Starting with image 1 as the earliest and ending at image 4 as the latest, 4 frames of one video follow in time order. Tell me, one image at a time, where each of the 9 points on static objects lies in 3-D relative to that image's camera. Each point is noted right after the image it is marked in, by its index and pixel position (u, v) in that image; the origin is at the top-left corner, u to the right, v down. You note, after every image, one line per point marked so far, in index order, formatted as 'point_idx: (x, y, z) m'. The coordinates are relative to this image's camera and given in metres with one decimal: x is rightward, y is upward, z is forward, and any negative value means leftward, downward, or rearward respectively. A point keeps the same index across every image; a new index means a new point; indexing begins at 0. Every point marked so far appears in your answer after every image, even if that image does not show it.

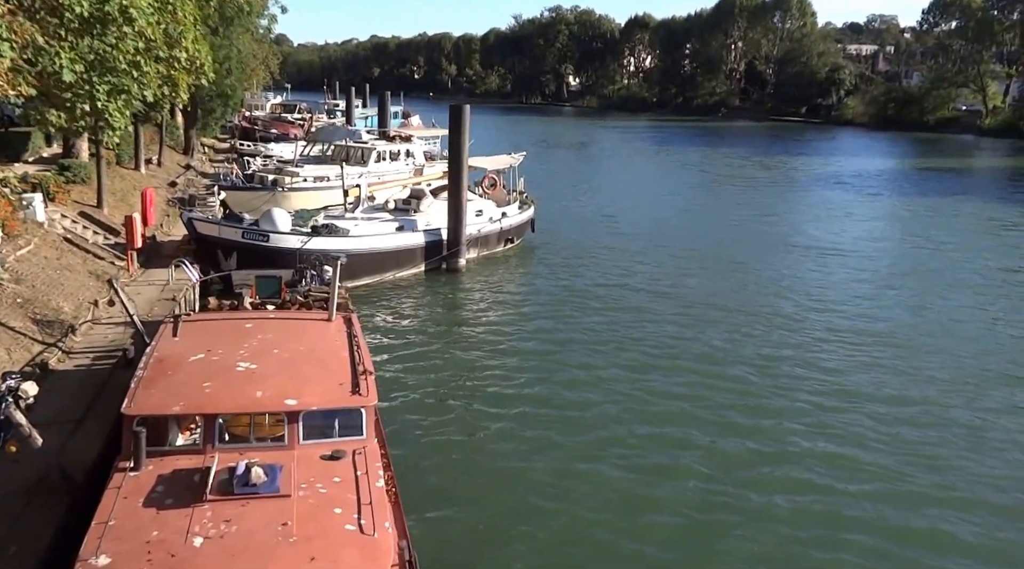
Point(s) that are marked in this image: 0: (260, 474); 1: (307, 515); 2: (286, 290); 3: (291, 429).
0: (-3.5, -2.6, +12.4) m
1: (-2.8, -3.1, +12.1) m
2: (-4.9, -0.1, +18.7) m
3: (-3.3, -2.1, +13.5) m
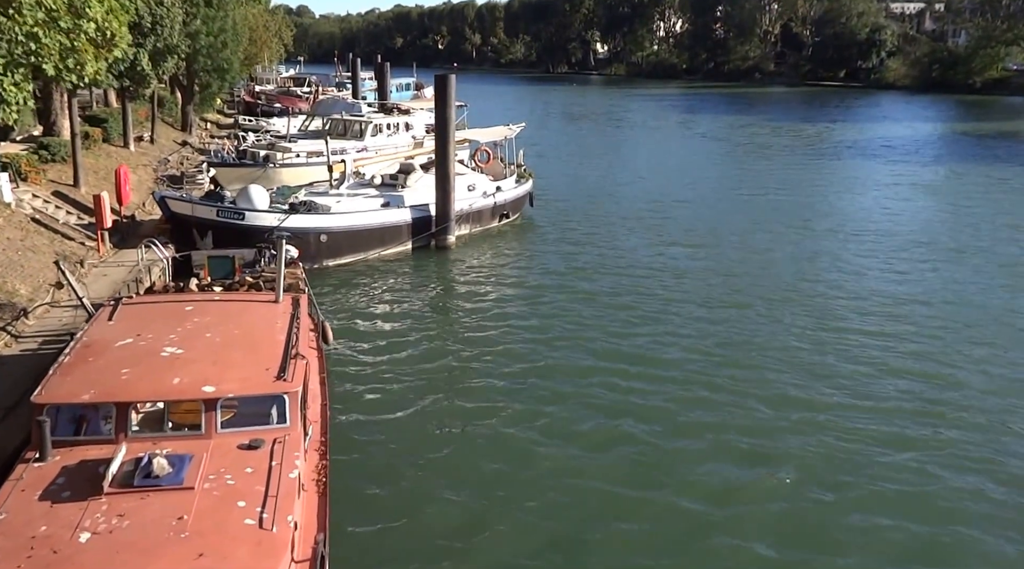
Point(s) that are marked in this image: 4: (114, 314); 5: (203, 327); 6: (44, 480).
0: (-4.6, -2.4, +11.9) m
1: (-3.9, -2.9, +11.5) m
2: (-5.5, +0.3, +18.2) m
3: (-4.4, -1.9, +12.9) m
4: (-6.7, -0.5, +15.2) m
5: (-5.0, -0.7, +14.8) m
6: (-6.2, -2.6, +11.9) m
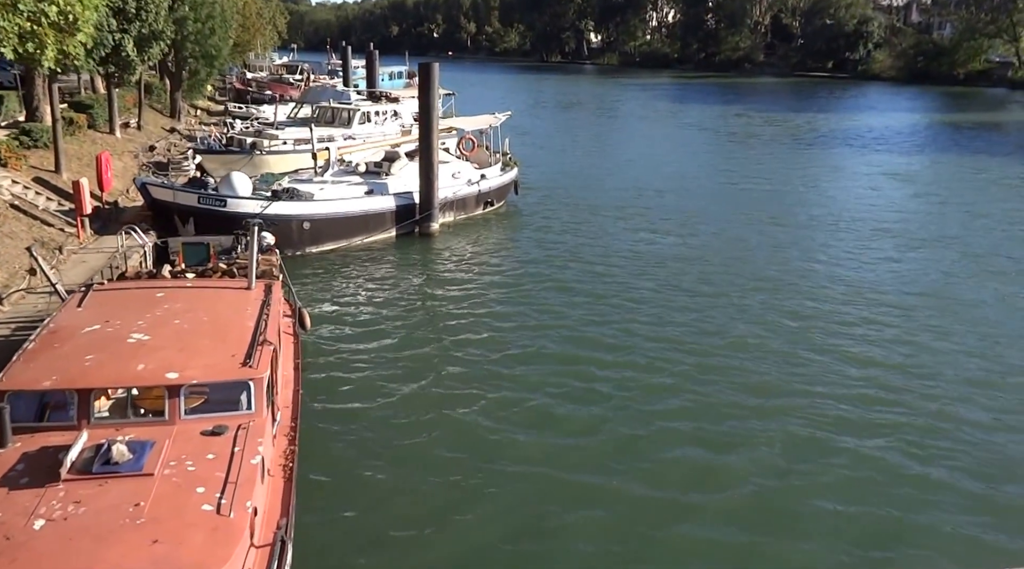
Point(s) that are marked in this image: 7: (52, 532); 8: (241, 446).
0: (-5.1, -2.2, +11.8) m
1: (-4.4, -2.7, +11.4) m
2: (-6.0, +0.5, +18.1) m
3: (-4.8, -1.7, +12.8) m
4: (-7.2, -0.3, +15.1) m
5: (-5.5, -0.5, +14.7) m
6: (-6.7, -2.4, +11.8) m
7: (-5.4, -2.9, +10.7) m
8: (-3.8, -2.3, +12.6) m
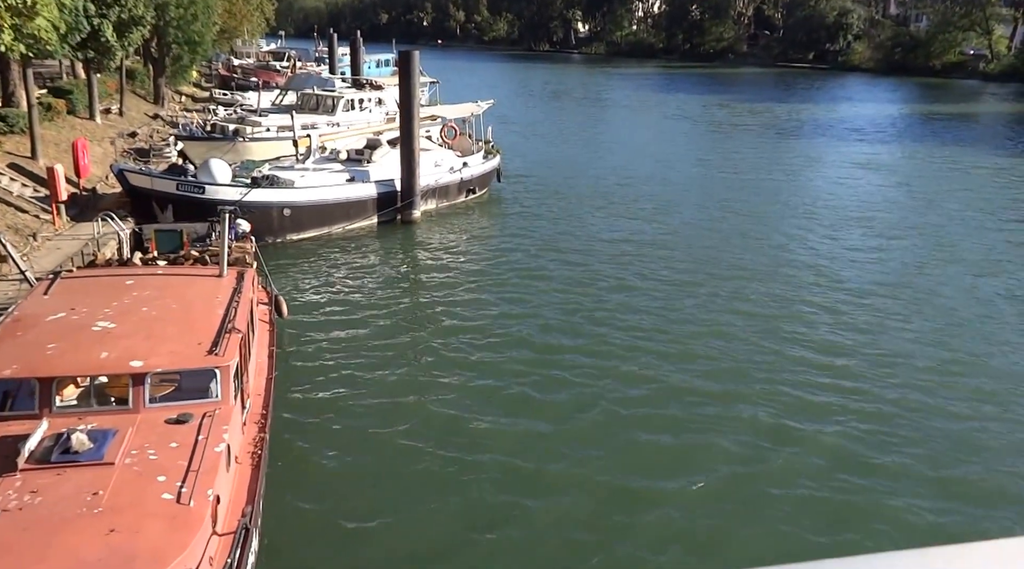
0: (-5.5, -2.0, +11.6) m
1: (-4.8, -2.5, +11.2) m
2: (-6.4, +0.8, +17.9) m
3: (-5.3, -1.5, +12.6) m
4: (-7.6, -0.1, +14.9) m
5: (-5.9, -0.3, +14.5) m
6: (-7.1, -2.2, +11.6) m
7: (-5.9, -2.8, +10.5) m
8: (-4.2, -2.1, +12.4) m
